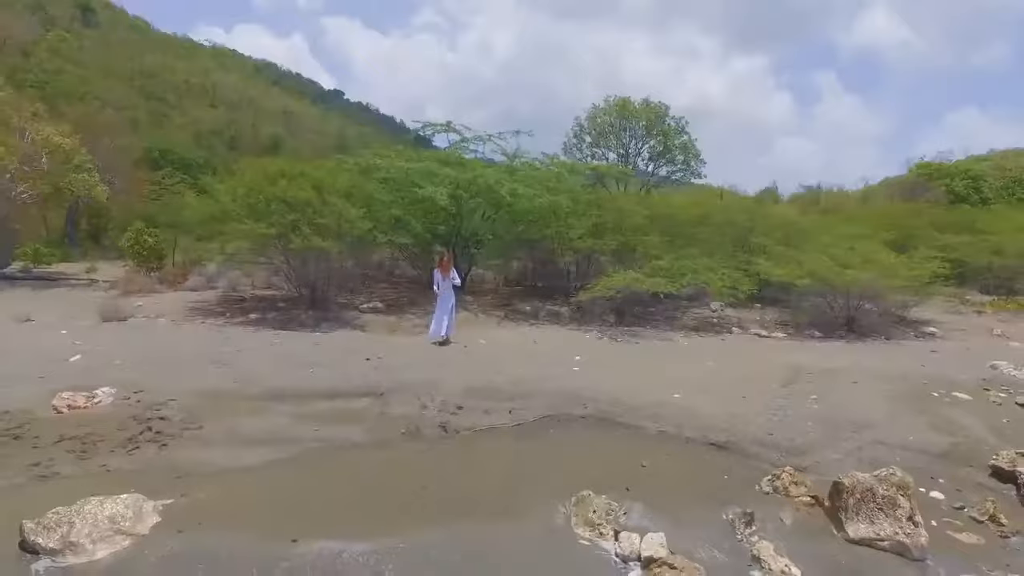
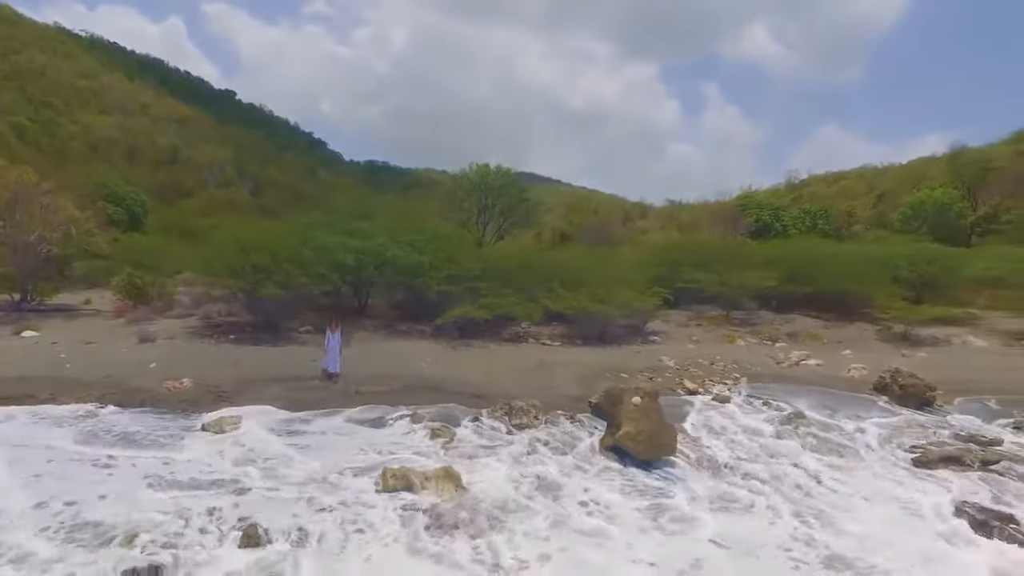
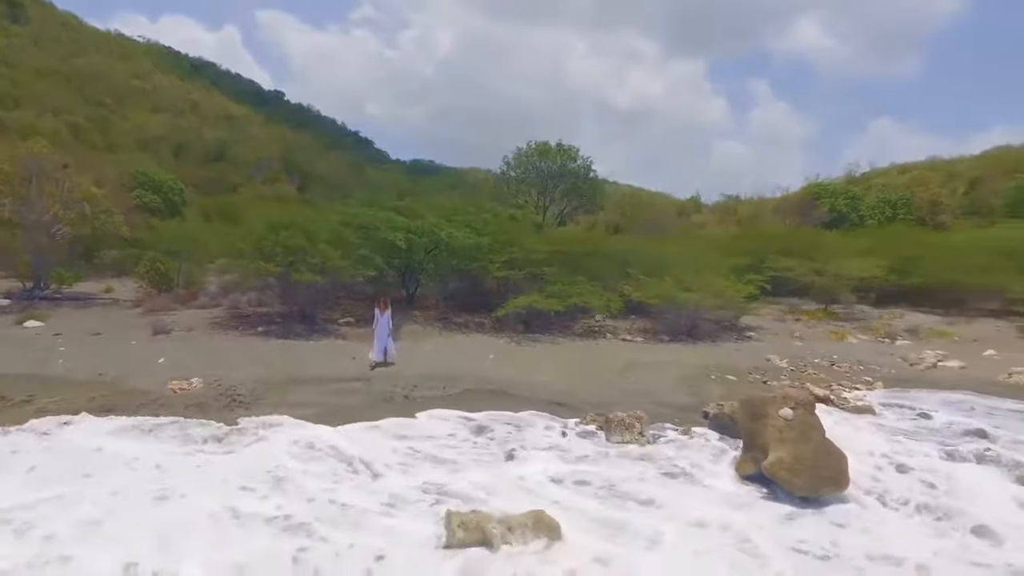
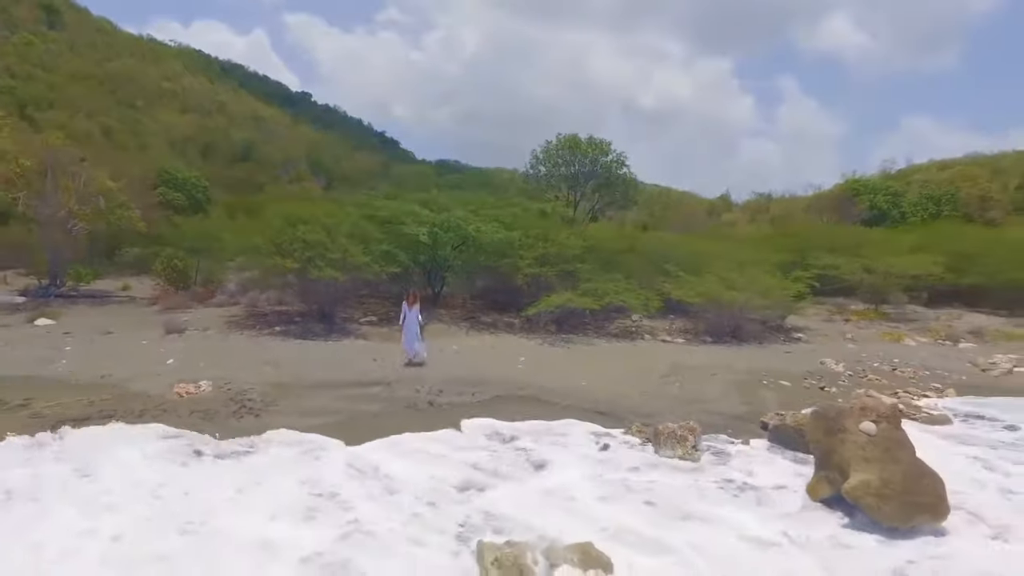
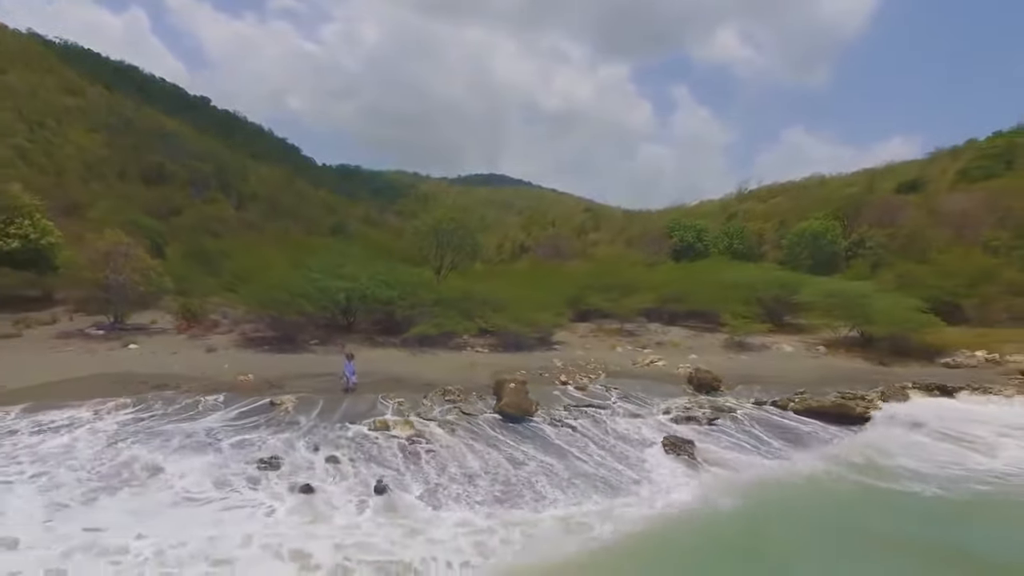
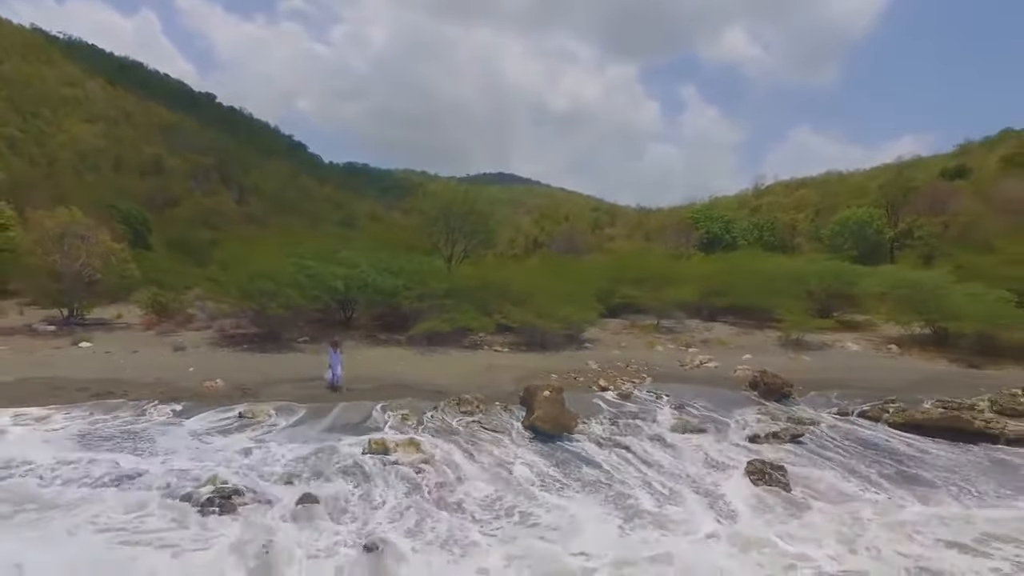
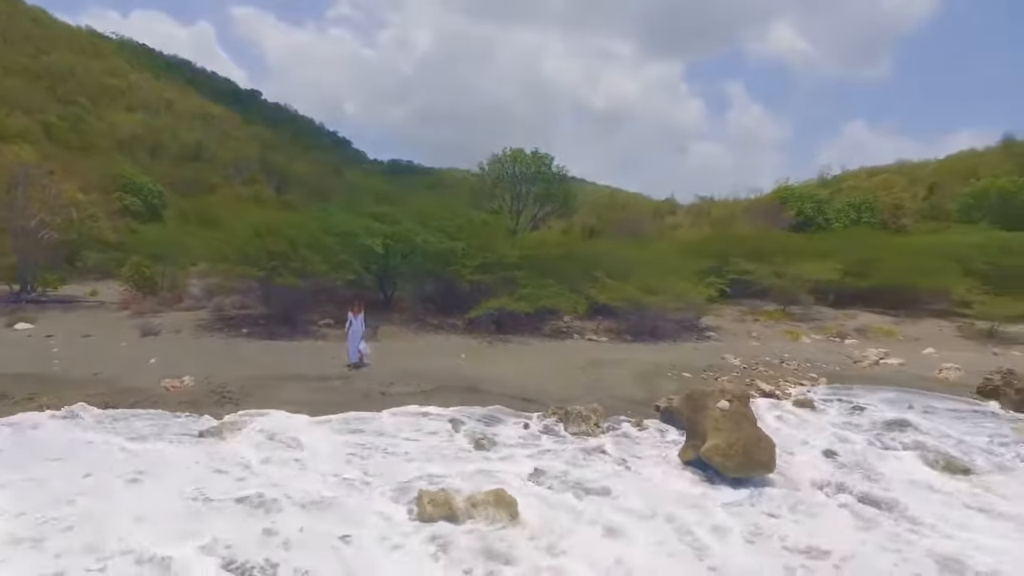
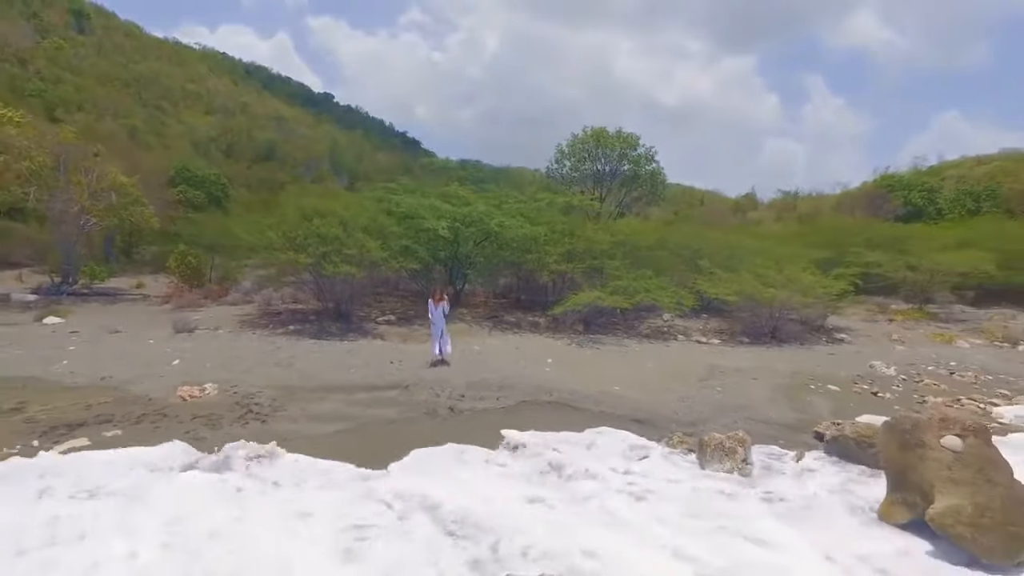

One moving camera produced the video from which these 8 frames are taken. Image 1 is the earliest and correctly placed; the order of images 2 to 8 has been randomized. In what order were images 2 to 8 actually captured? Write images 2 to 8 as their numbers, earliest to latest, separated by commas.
8, 4, 3, 7, 2, 6, 5
